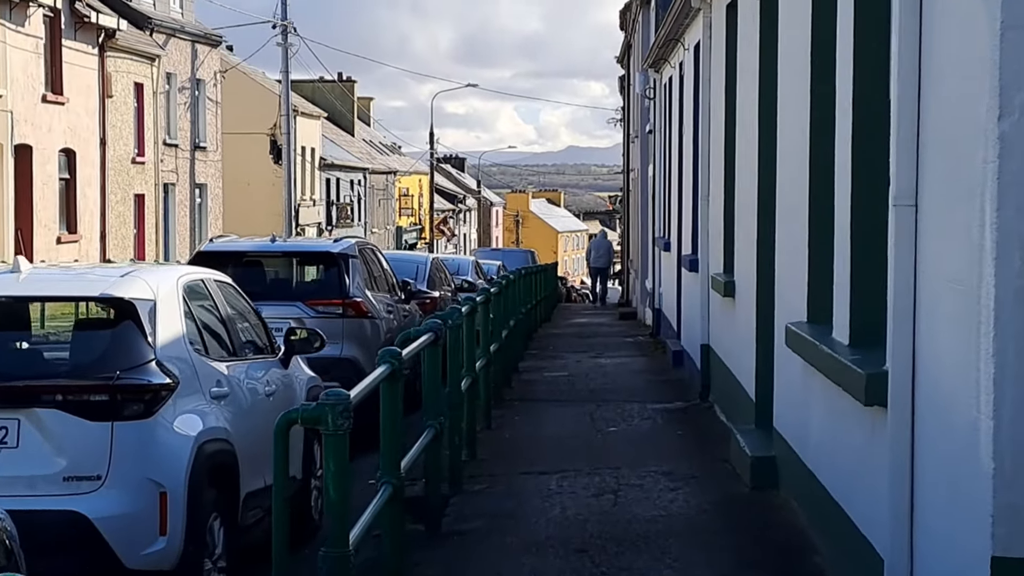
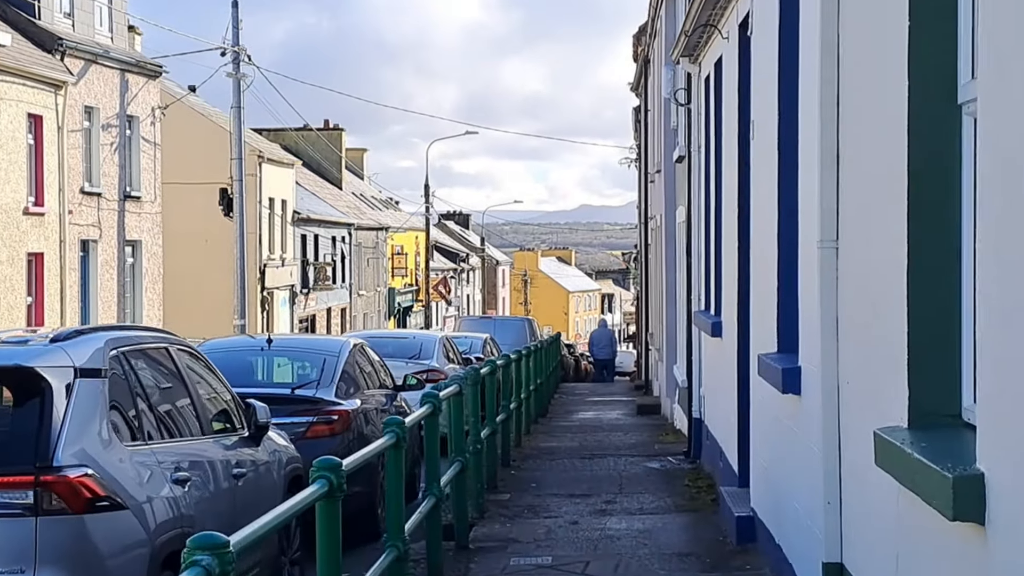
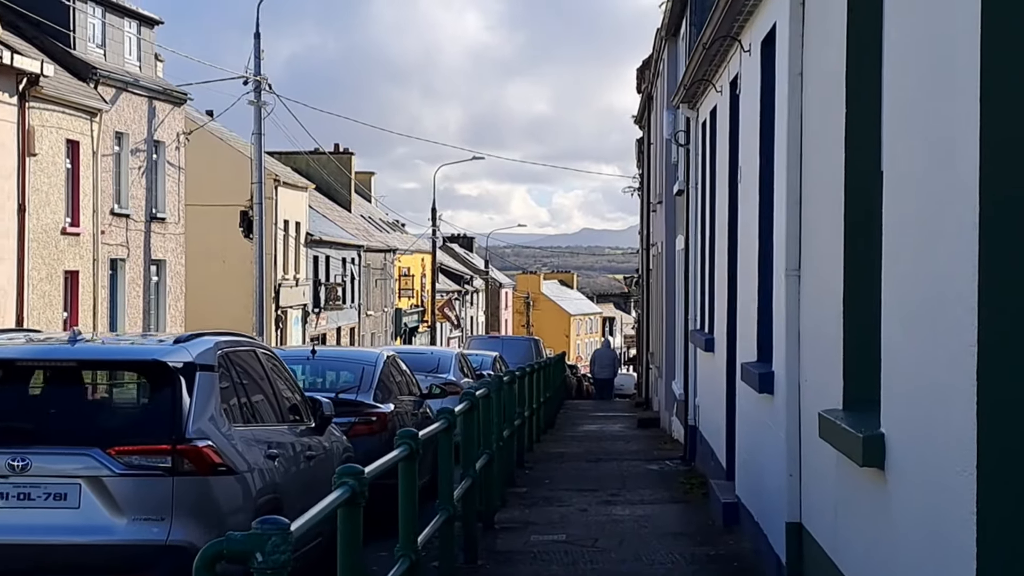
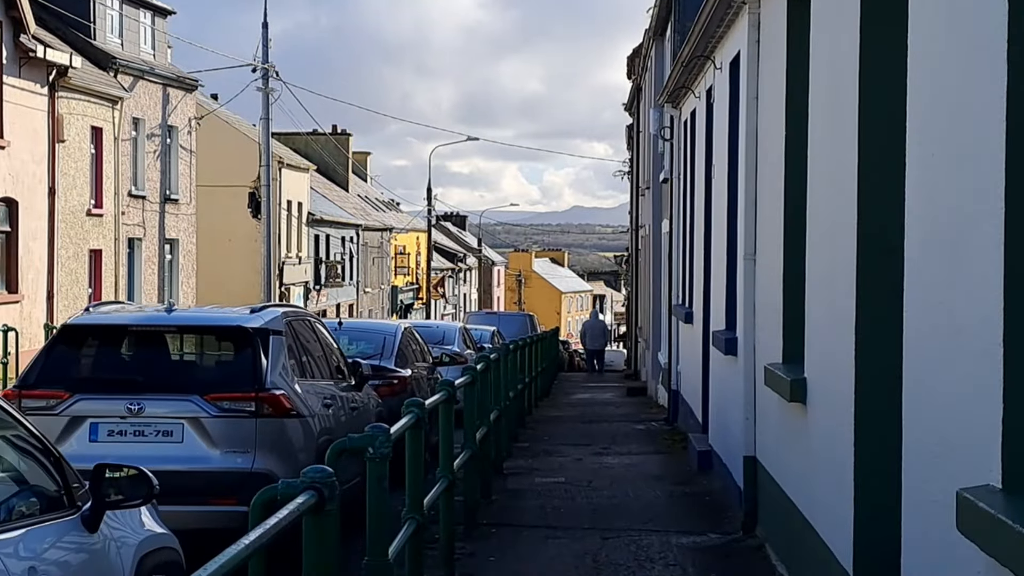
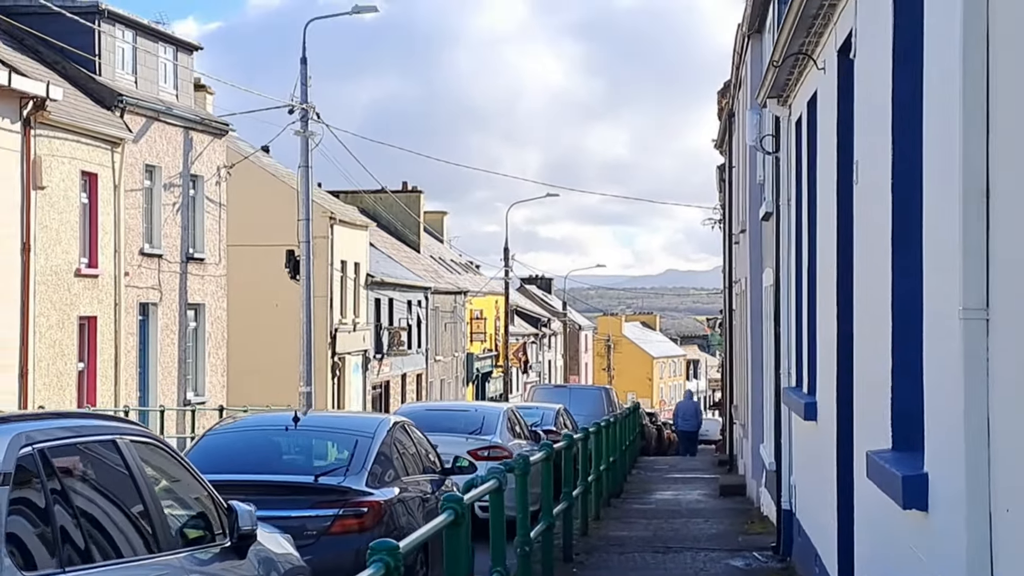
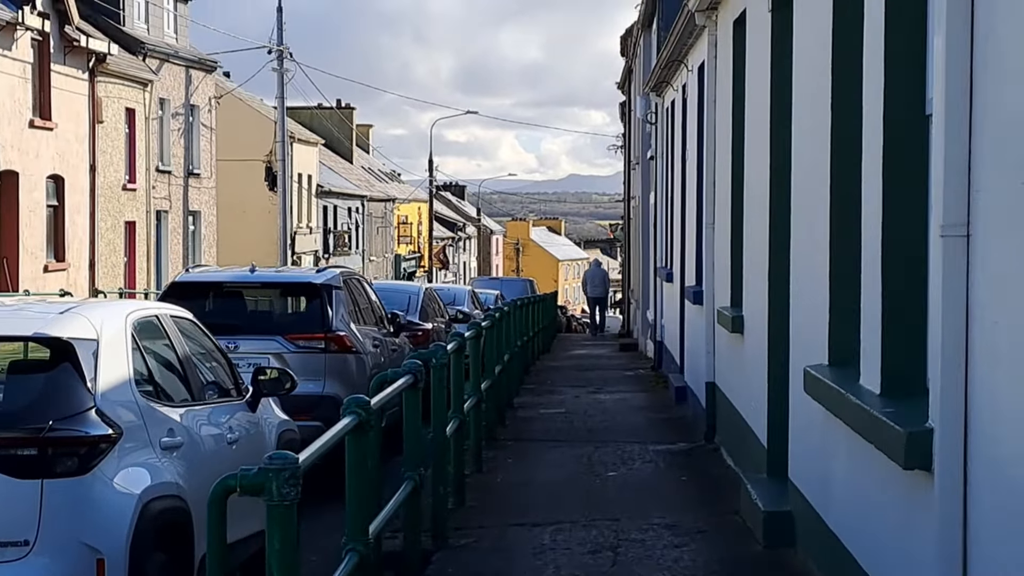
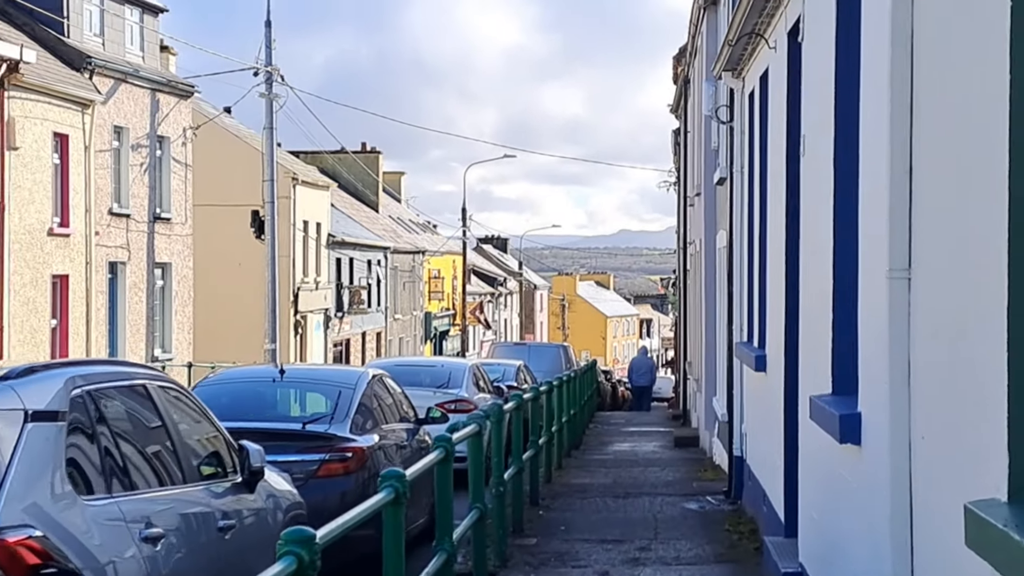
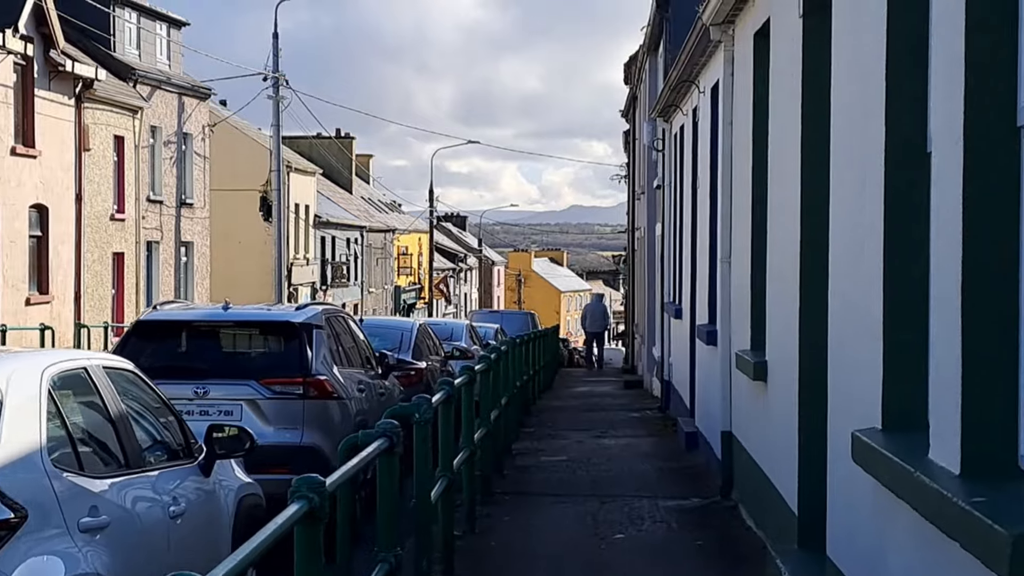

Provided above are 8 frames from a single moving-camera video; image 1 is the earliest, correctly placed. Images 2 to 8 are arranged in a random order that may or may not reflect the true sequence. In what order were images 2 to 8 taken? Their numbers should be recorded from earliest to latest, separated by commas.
6, 8, 4, 3, 2, 7, 5
